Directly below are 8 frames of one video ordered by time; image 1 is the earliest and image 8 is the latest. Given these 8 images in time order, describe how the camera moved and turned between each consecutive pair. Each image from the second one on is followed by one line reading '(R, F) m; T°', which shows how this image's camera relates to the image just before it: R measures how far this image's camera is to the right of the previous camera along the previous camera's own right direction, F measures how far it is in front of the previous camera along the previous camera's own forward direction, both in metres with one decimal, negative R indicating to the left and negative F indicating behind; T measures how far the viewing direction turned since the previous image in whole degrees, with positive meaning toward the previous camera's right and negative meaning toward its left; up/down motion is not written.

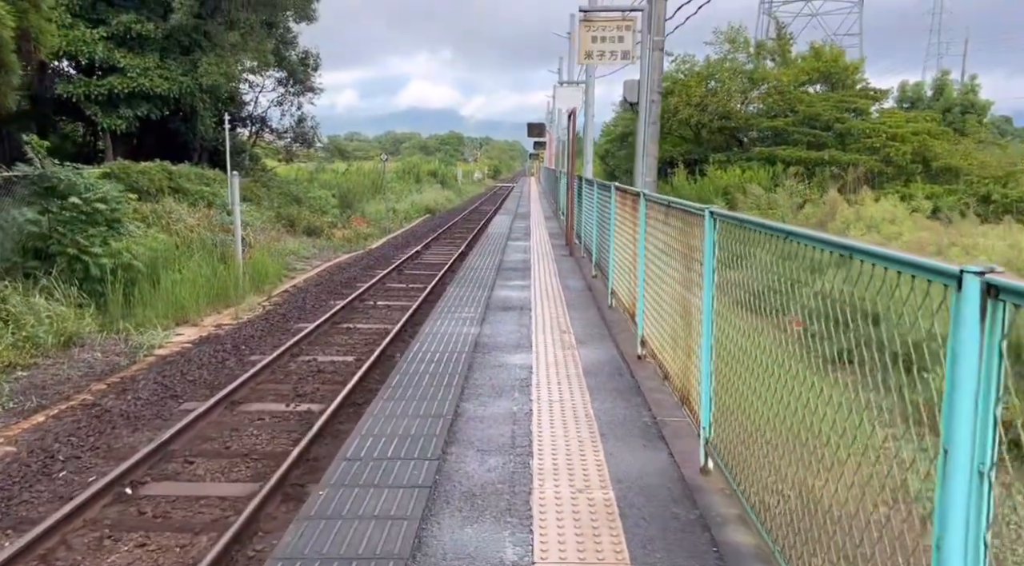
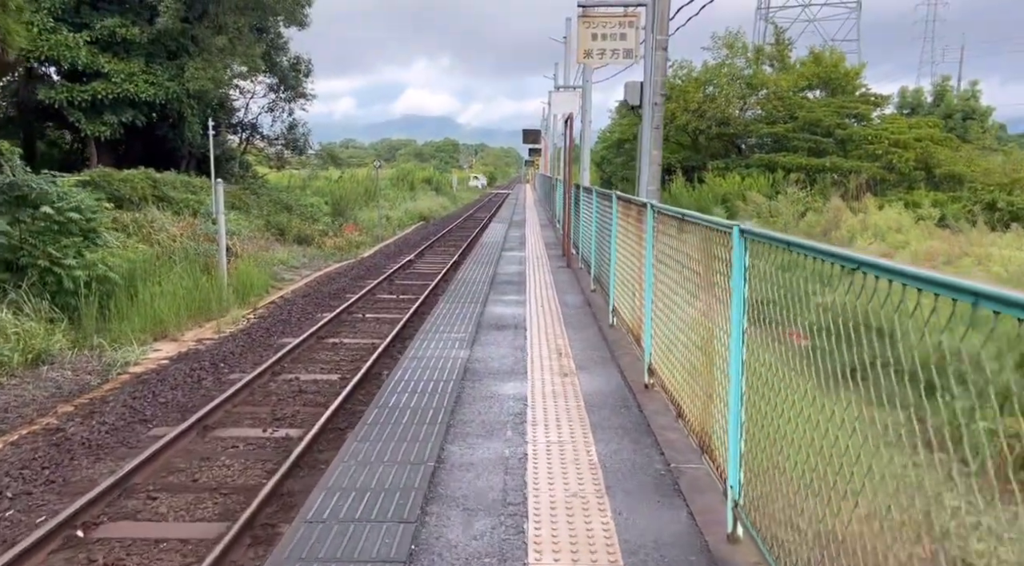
(0.0, +0.5) m; 0°
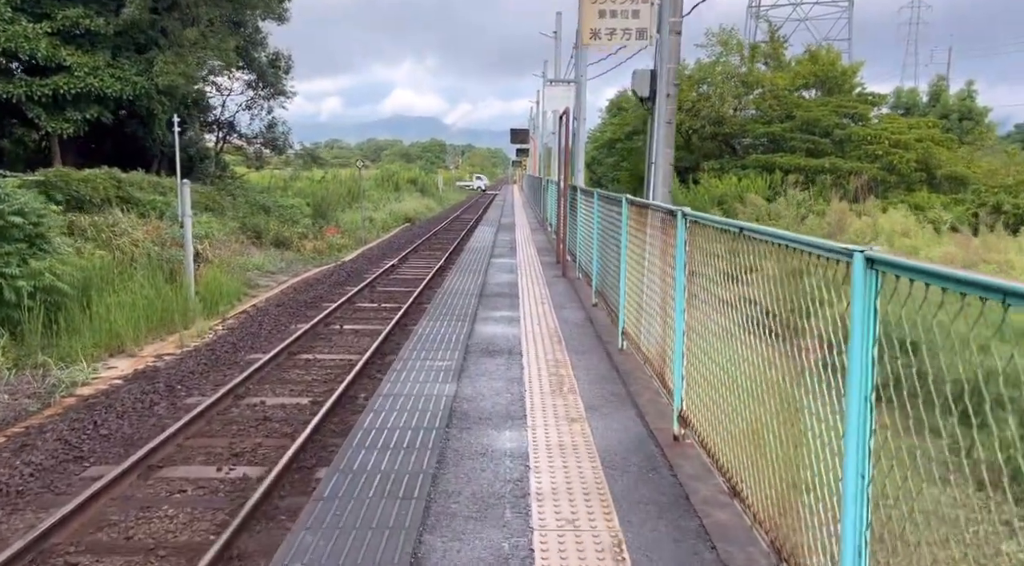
(0.0, +0.8) m; +1°
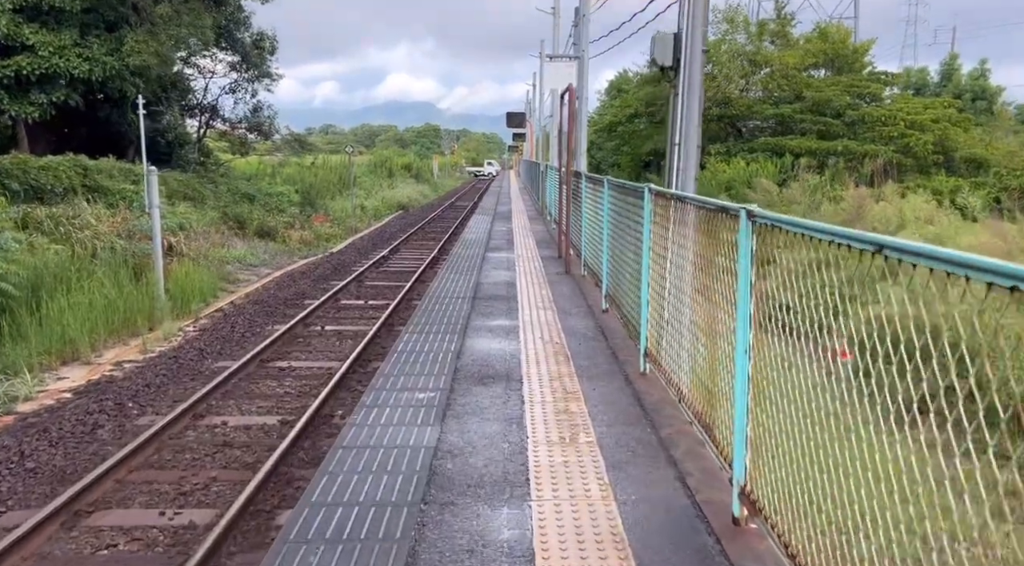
(0.0, +0.9) m; 0°
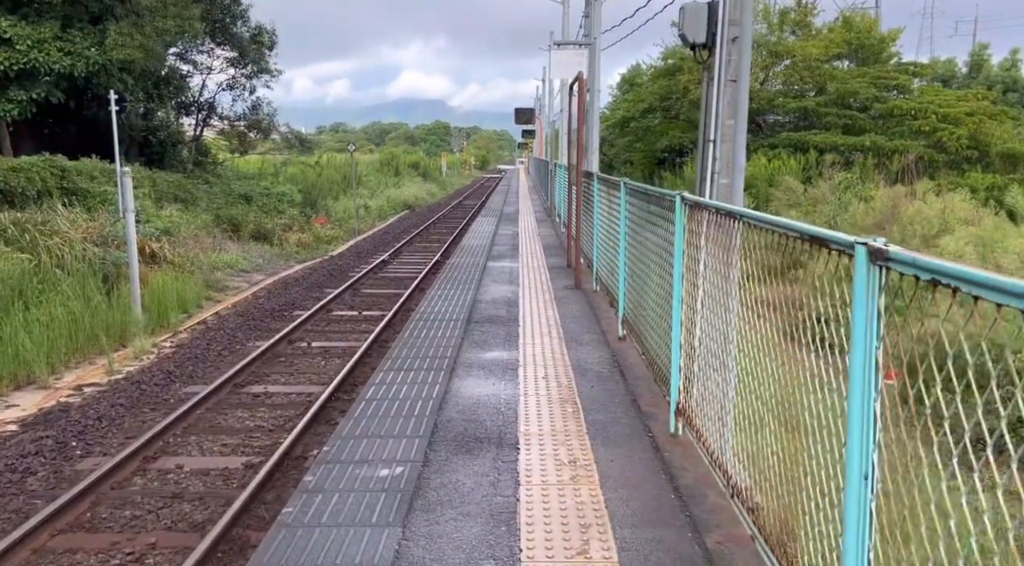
(+0.1, +0.9) m; -1°
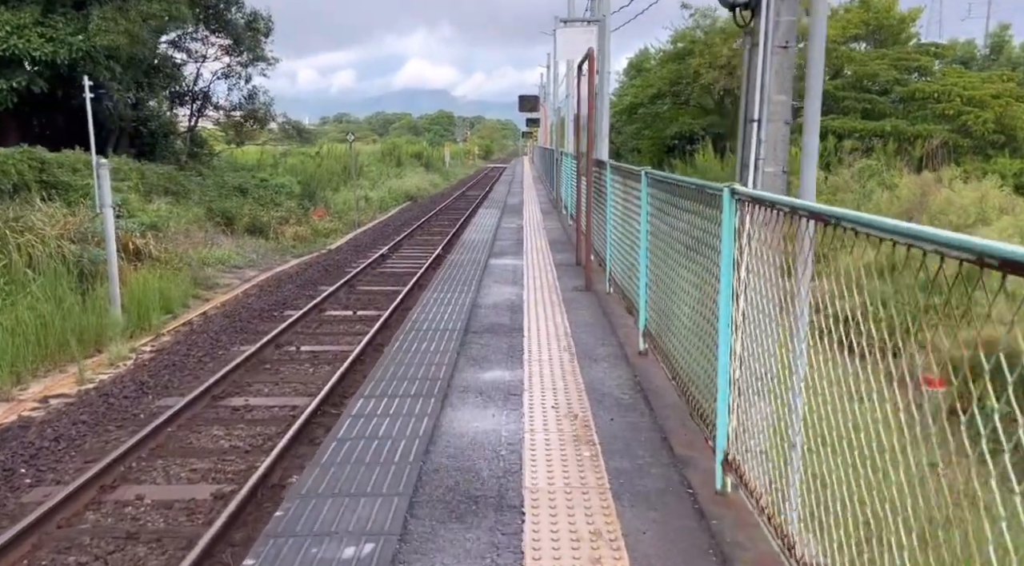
(0.0, +0.7) m; 0°
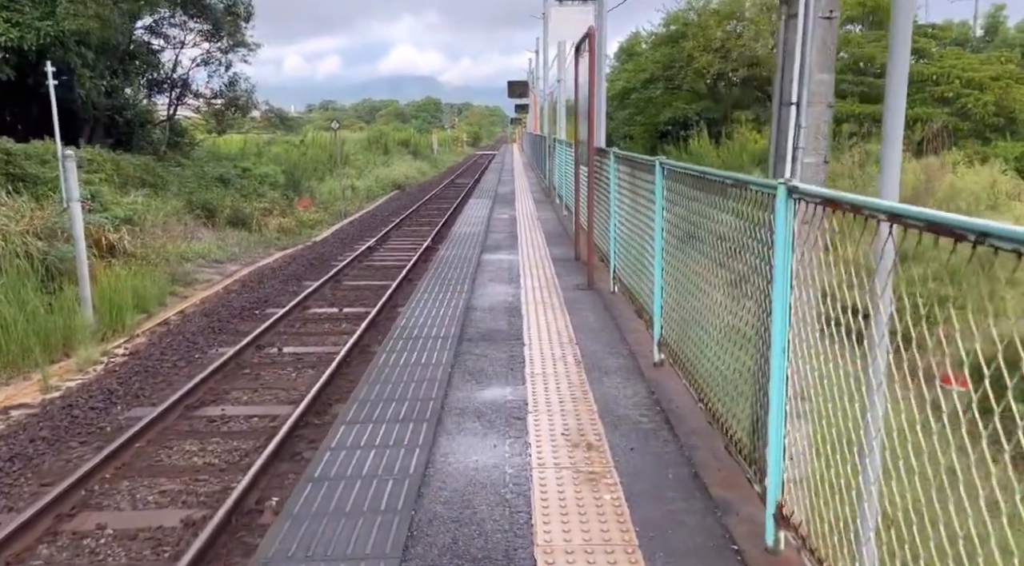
(0.0, +0.5) m; +1°
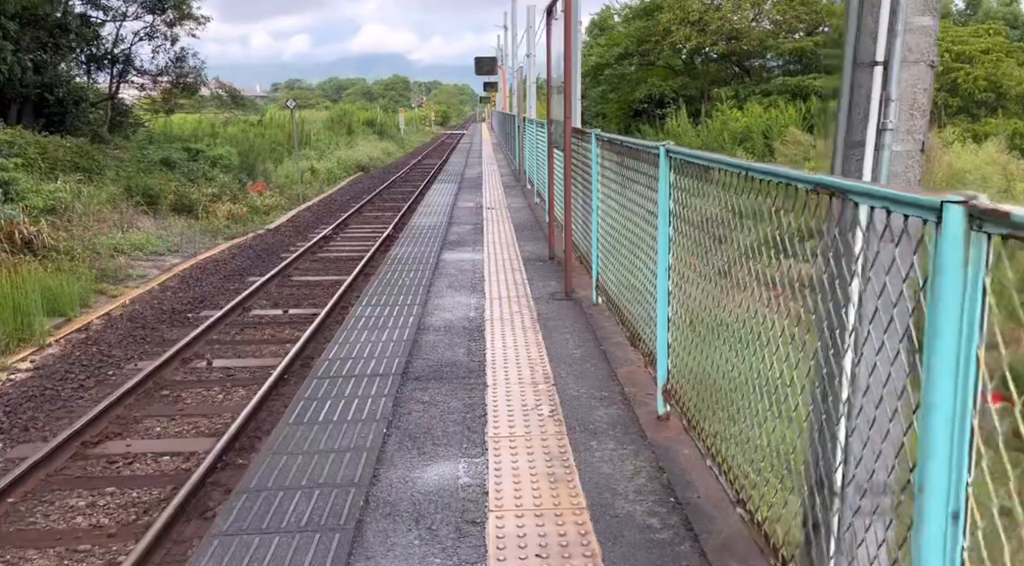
(+0.1, +1.0) m; +2°
